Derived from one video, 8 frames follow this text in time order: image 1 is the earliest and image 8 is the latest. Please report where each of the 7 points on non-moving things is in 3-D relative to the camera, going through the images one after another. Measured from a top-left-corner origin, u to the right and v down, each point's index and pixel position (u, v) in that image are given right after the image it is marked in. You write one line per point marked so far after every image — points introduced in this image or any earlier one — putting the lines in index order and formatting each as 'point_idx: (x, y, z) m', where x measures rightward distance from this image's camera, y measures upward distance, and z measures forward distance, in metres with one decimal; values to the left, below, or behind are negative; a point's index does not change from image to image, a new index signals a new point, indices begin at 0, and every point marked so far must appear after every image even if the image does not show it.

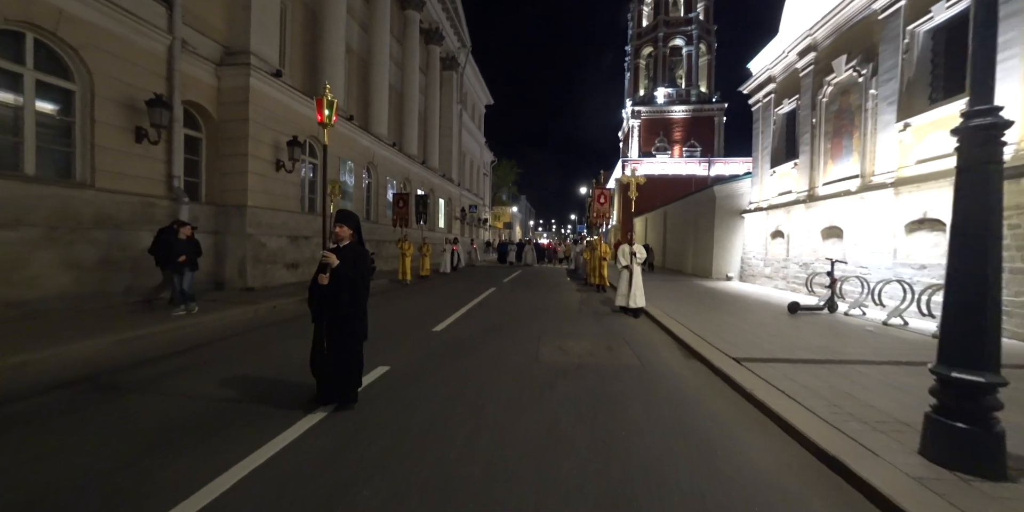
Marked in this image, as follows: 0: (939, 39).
0: (+8.9, +4.5, +9.3) m
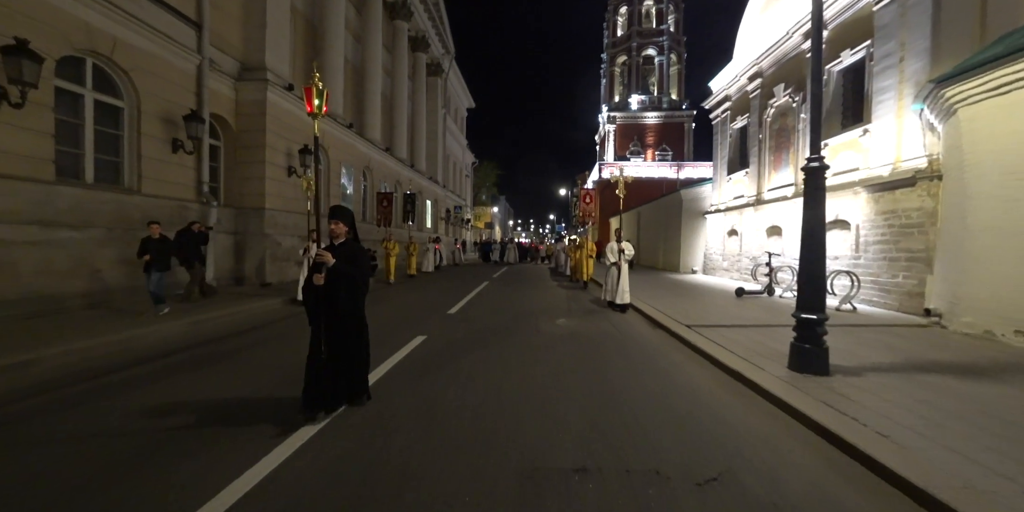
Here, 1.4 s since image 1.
0: (+8.9, +4.7, +11.7) m
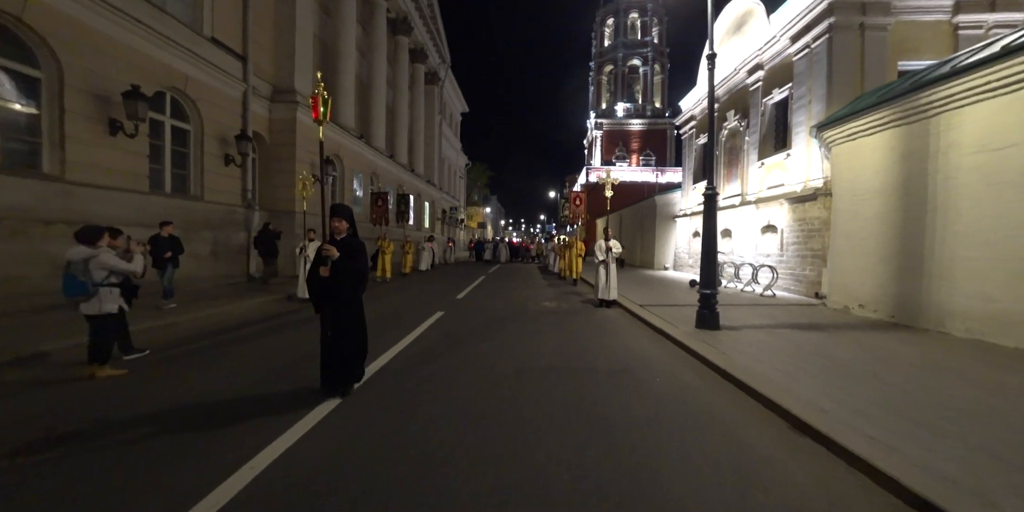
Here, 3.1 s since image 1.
0: (+8.7, +4.8, +14.6) m
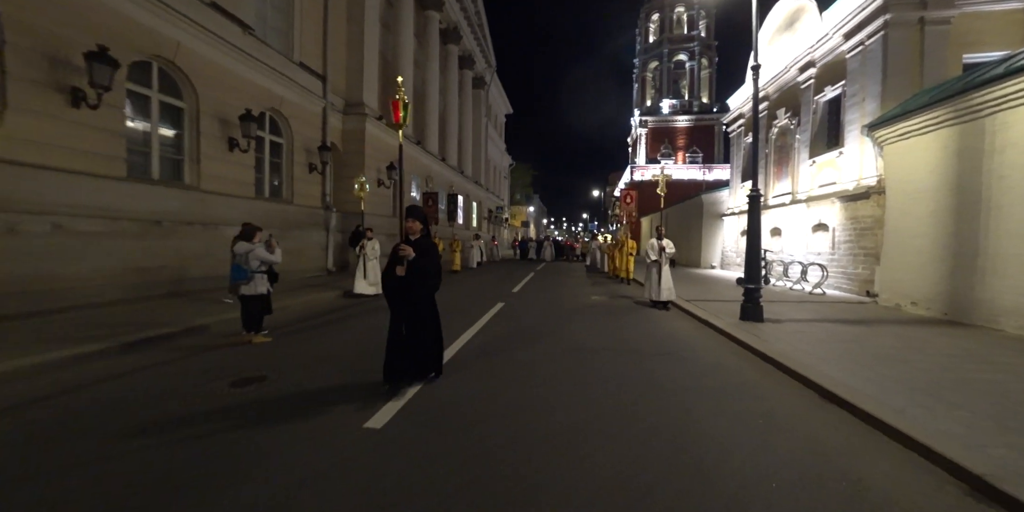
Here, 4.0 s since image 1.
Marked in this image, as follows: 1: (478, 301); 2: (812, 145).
0: (+10.4, +4.8, +14.5) m
1: (-1.4, -1.7, +16.7) m
2: (+10.2, +3.8, +15.1) m
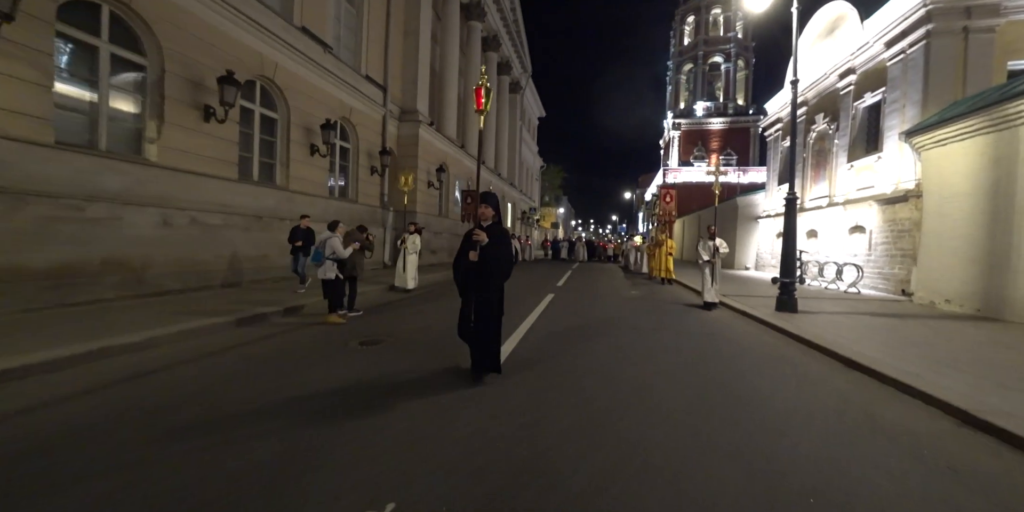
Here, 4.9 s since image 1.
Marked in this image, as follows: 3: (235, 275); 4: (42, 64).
0: (+11.9, +4.8, +14.9) m
1: (+0.2, -1.6, +17.7) m
2: (+11.8, +3.7, +15.5) m
3: (-8.5, -0.7, +13.5) m
4: (-9.3, +3.8, +8.6) m
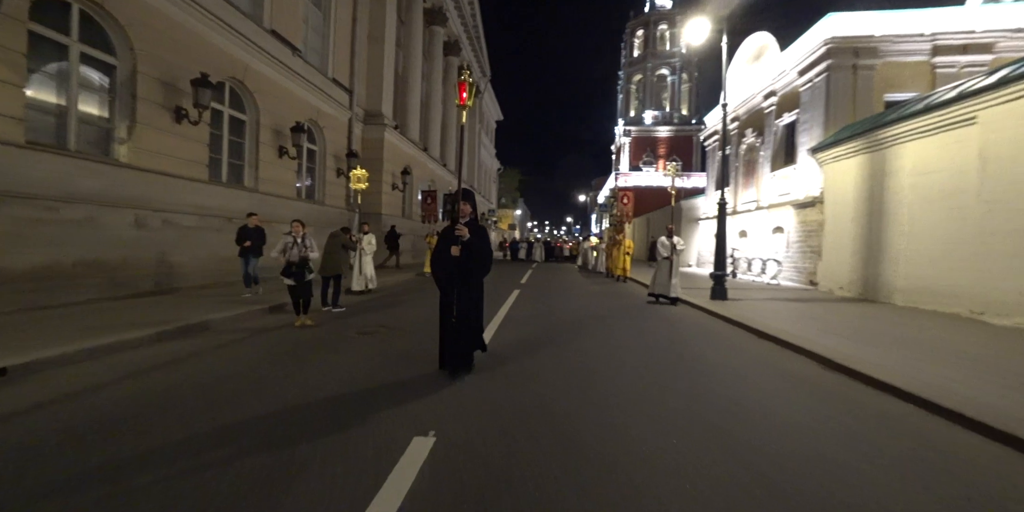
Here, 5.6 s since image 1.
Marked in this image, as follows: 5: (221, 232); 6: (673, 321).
0: (+10.7, +4.9, +17.2) m
1: (-1.2, -1.5, +18.8) m
2: (+10.5, +3.8, +17.8) m
3: (-9.5, -0.6, +13.8) m
4: (-9.8, +3.8, +8.9) m
5: (-9.4, +0.8, +14.3) m
6: (+4.0, -1.5, +10.9) m
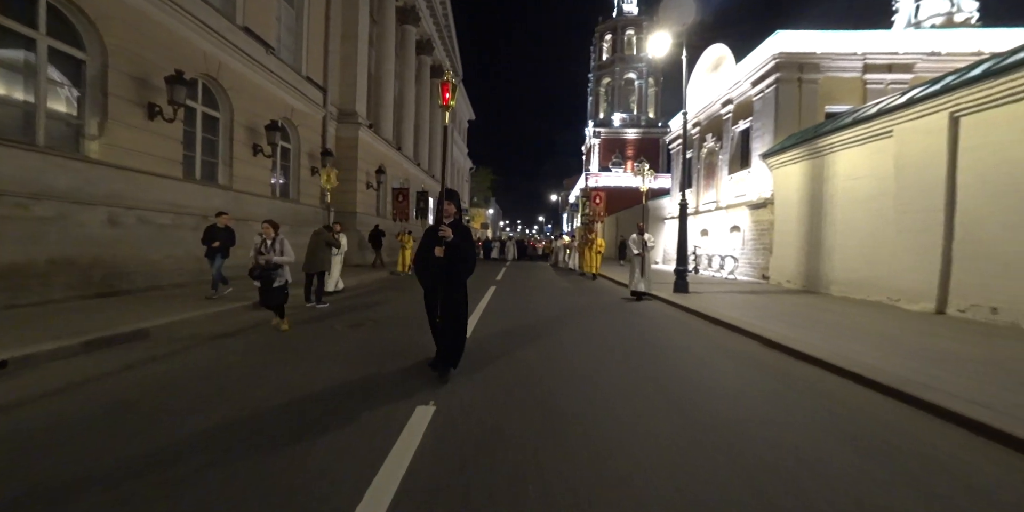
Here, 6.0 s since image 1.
0: (+9.6, +5.0, +18.5) m
1: (-2.3, -1.4, +19.4) m
2: (+9.4, +4.0, +19.1) m
3: (-10.3, -0.6, +13.8) m
4: (-10.3, +3.9, +8.9) m
5: (-10.2, +0.8, +14.3) m
6: (+3.4, -1.4, +11.8) m
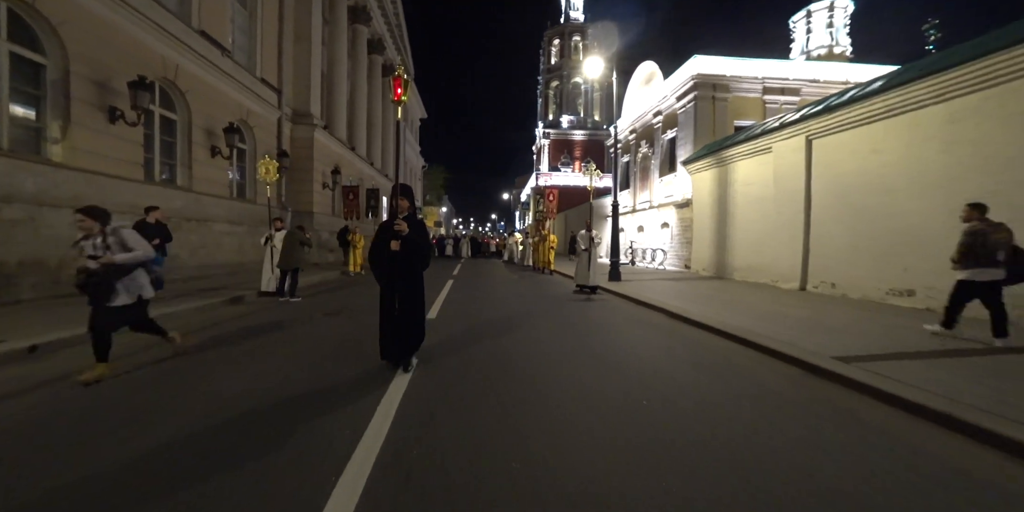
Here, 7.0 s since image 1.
0: (+7.5, +5.3, +20.8) m
1: (-4.4, -1.3, +20.5) m
2: (+7.3, +4.3, +21.4) m
3: (-11.7, -0.6, +14.1) m
4: (-11.3, +3.8, +9.2) m
5: (-11.7, +0.8, +14.6) m
6: (+2.2, -1.2, +13.5) m
